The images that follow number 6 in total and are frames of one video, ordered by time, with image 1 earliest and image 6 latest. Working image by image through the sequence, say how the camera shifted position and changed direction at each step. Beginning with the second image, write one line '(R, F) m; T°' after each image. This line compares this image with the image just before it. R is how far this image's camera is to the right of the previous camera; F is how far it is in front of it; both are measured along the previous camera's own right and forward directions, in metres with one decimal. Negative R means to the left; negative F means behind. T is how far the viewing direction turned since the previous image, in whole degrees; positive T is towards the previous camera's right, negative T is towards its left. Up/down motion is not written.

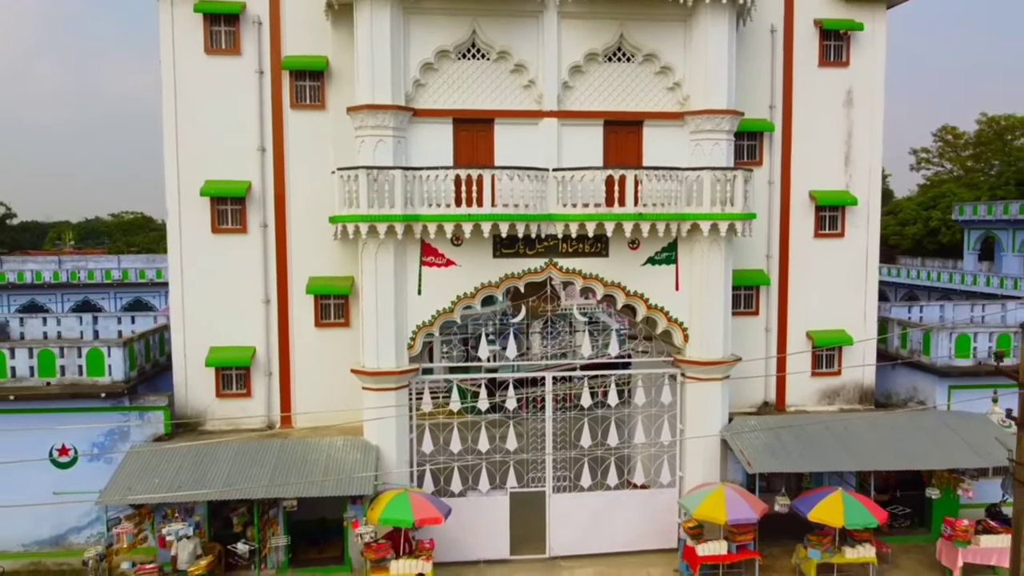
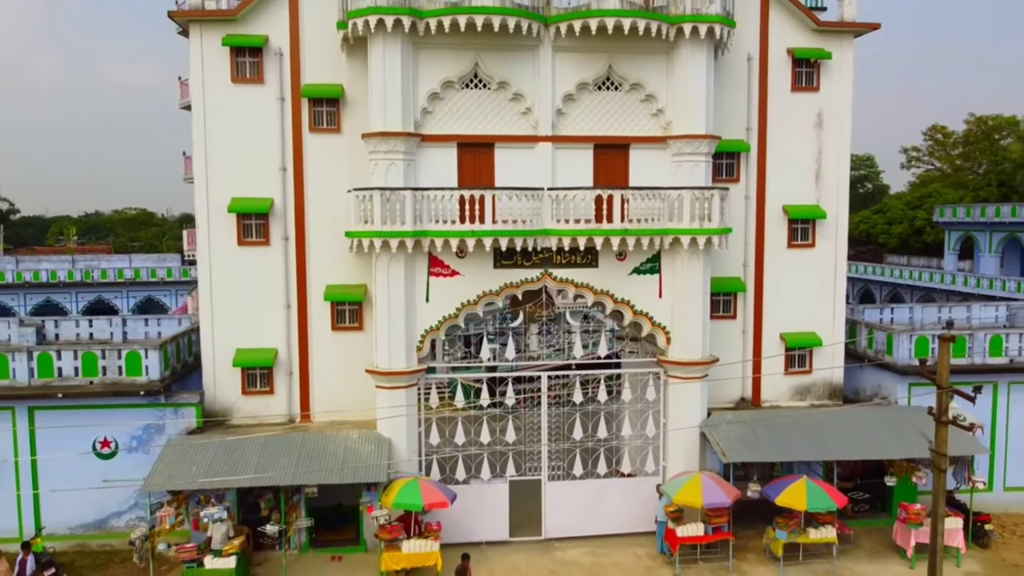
(0.0, -1.3) m; 0°
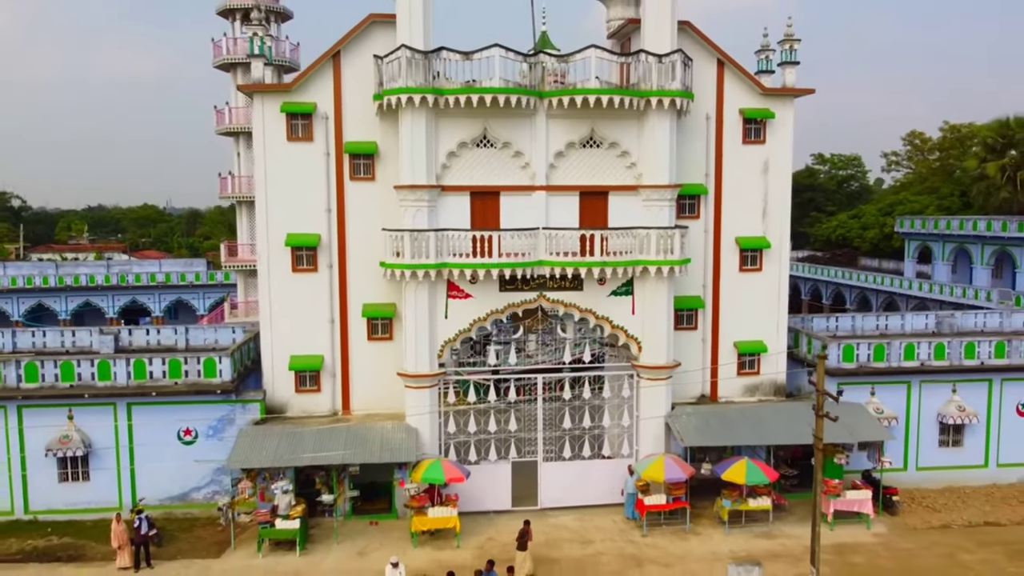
(-0.1, -3.4) m; 0°
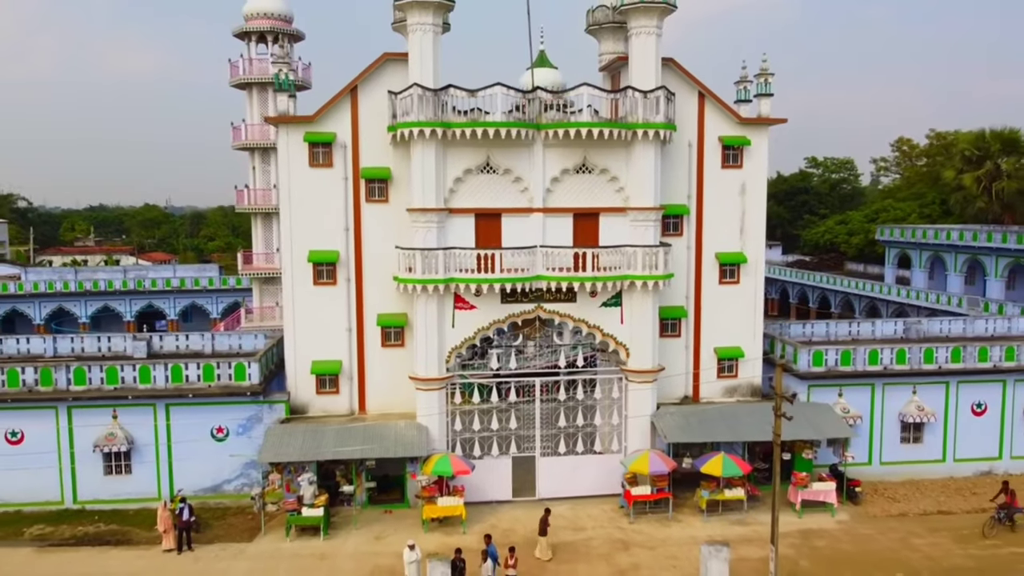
(0.0, -1.9) m; 0°
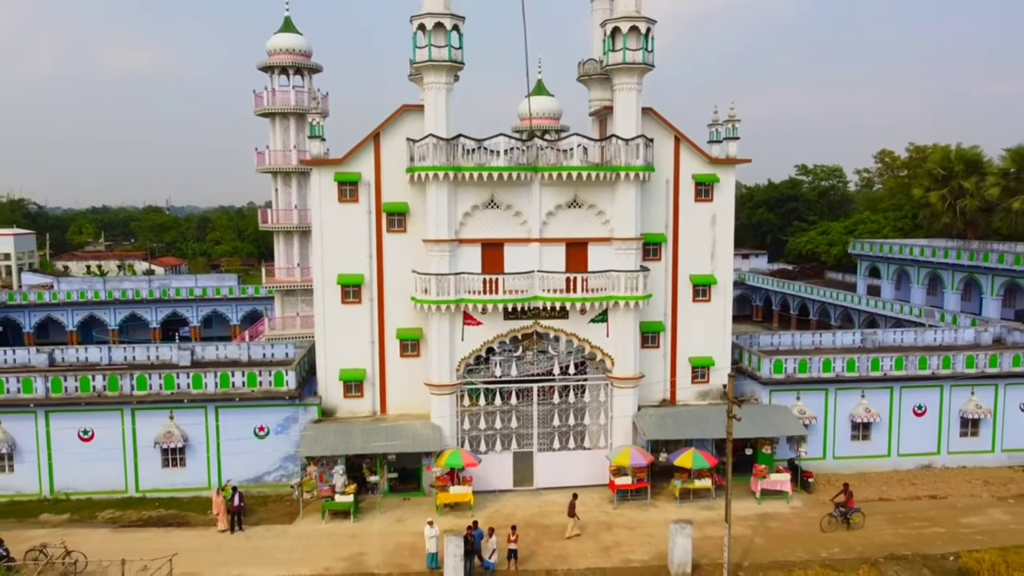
(-0.1, -3.1) m; 0°
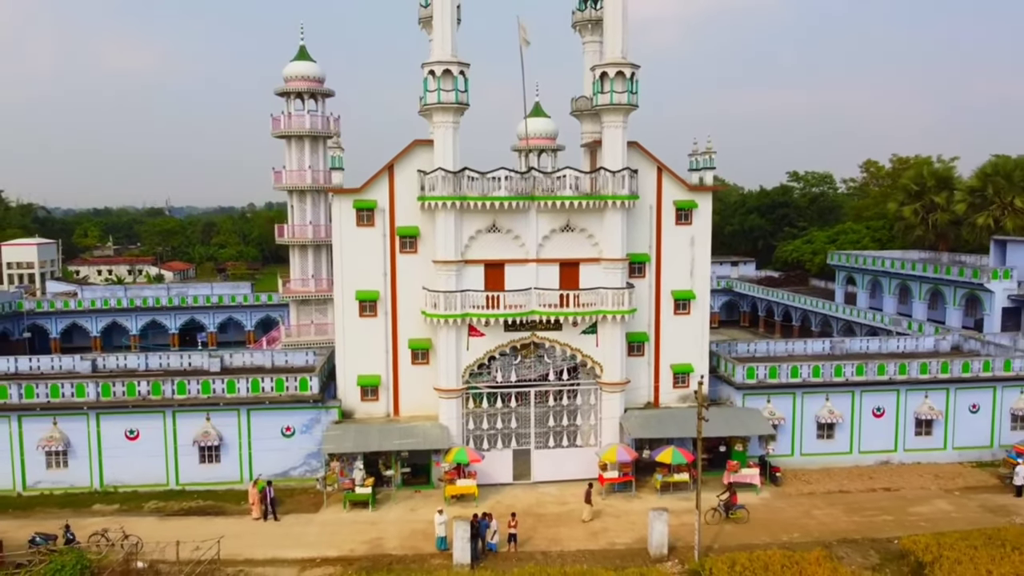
(0.0, -2.7) m; 0°
